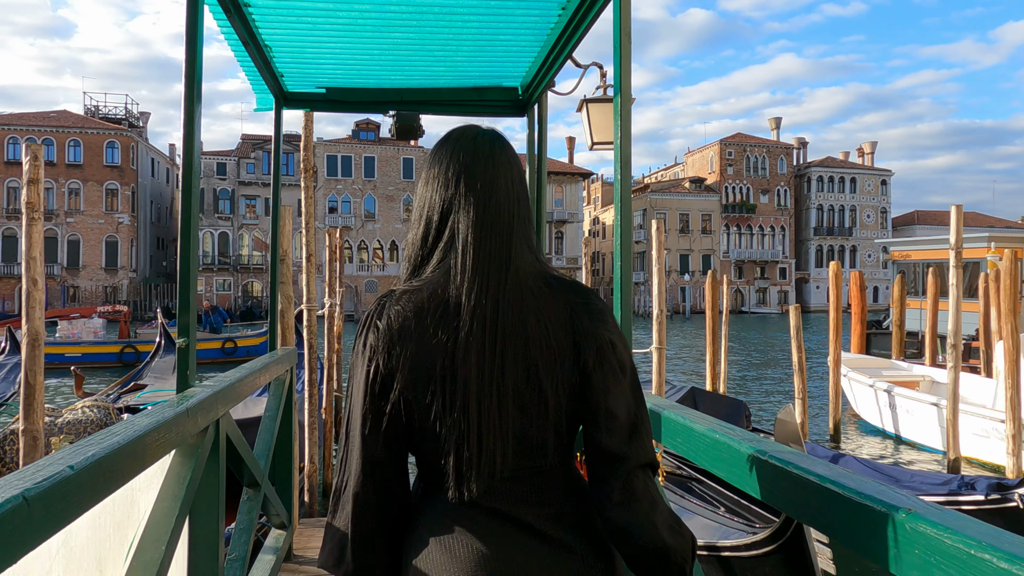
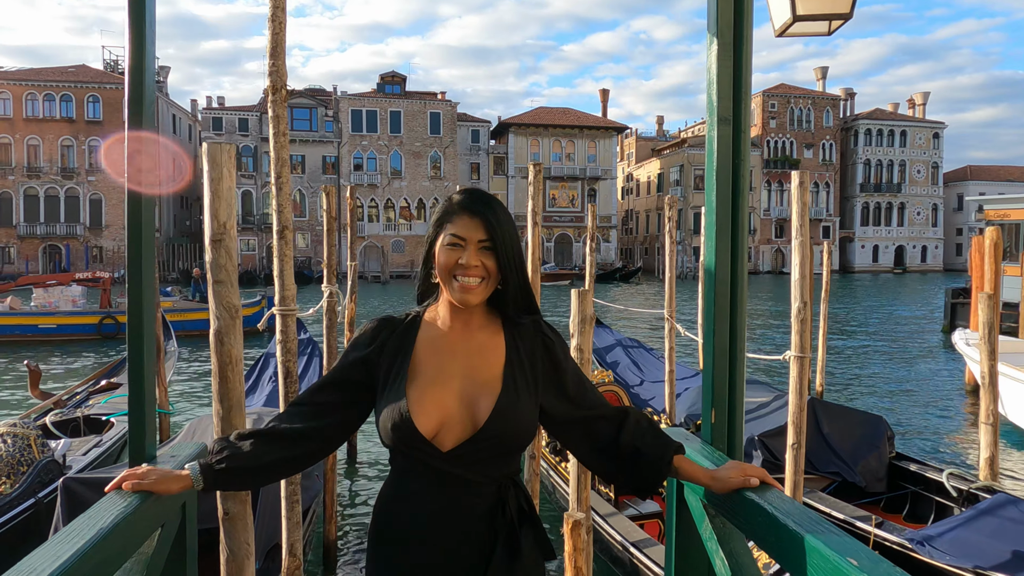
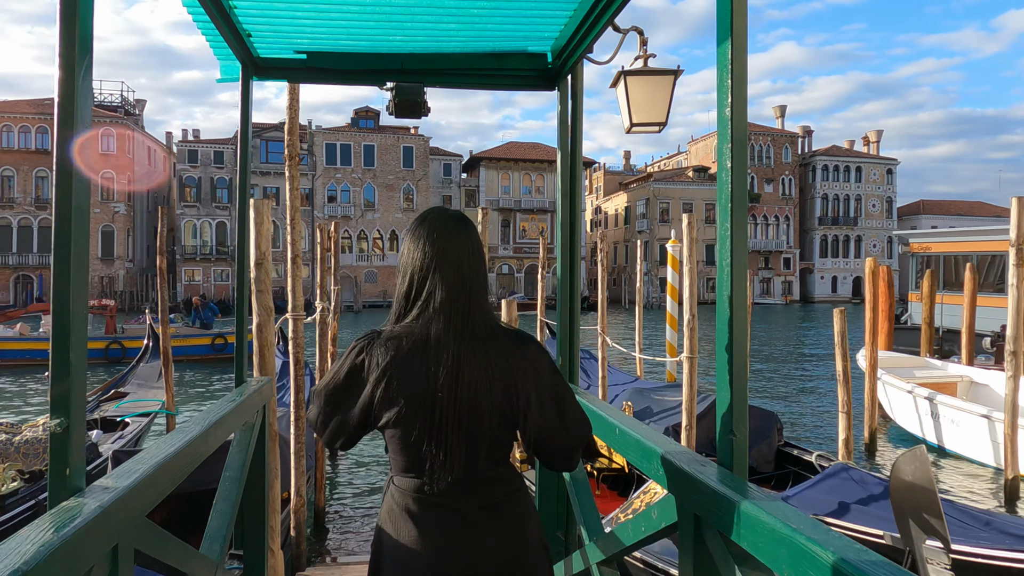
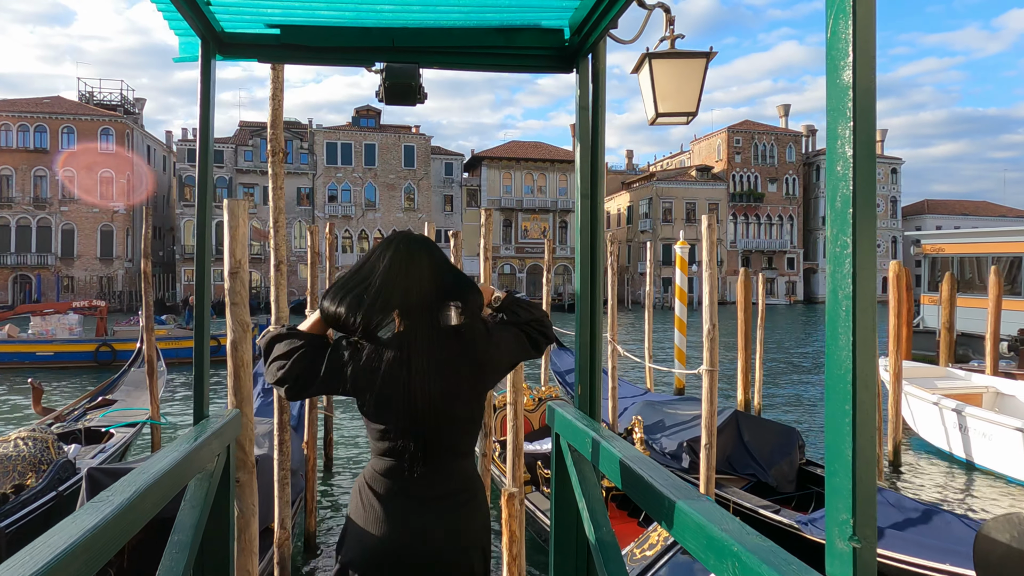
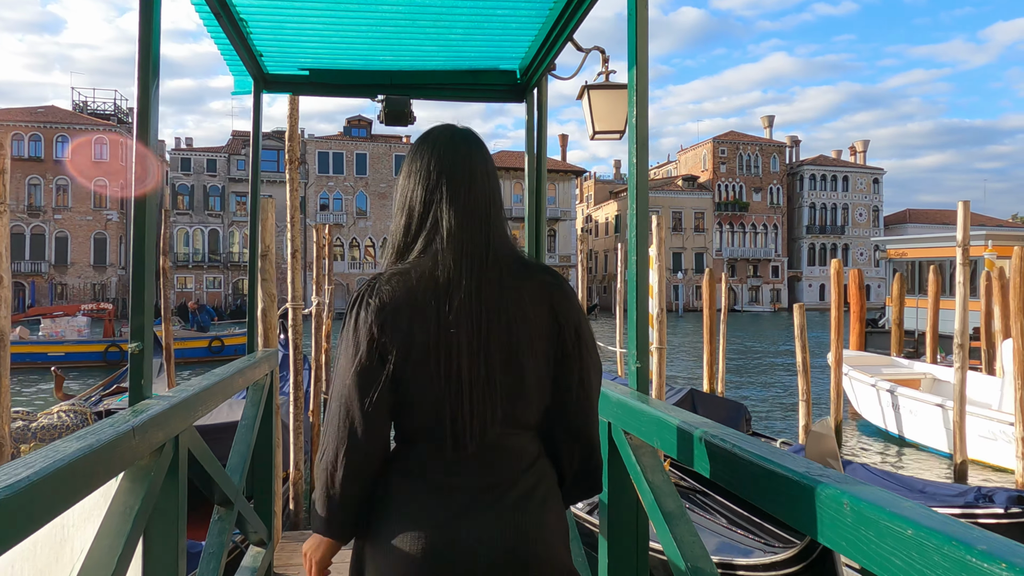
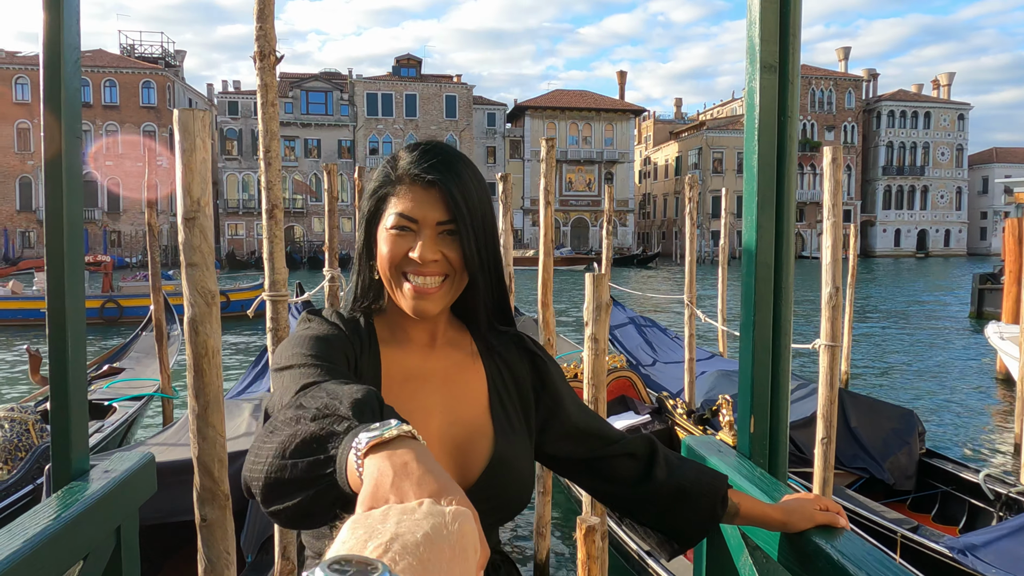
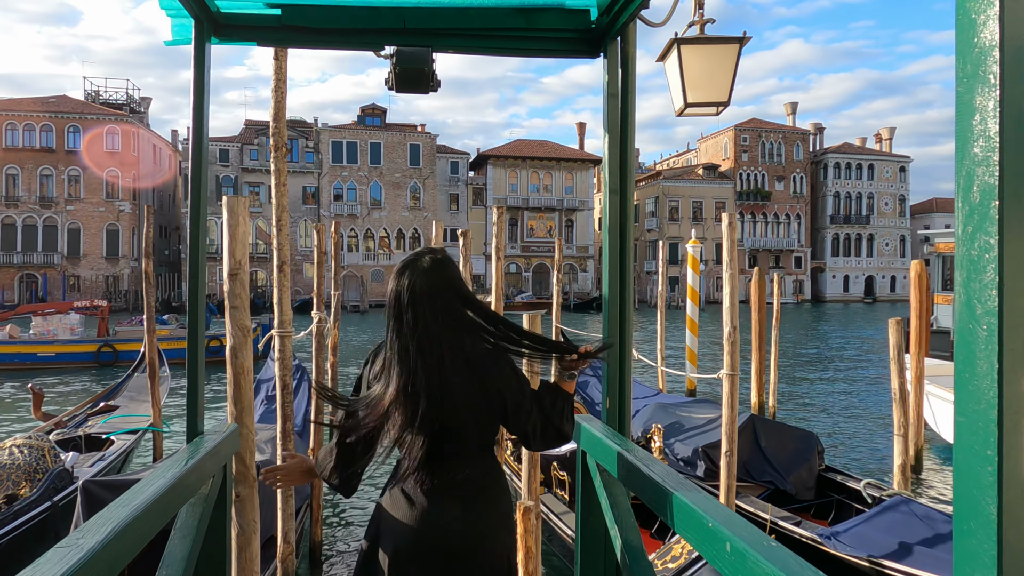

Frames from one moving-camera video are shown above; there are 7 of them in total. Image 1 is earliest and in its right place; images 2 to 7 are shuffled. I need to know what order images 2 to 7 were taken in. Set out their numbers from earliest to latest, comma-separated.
5, 3, 4, 7, 2, 6
